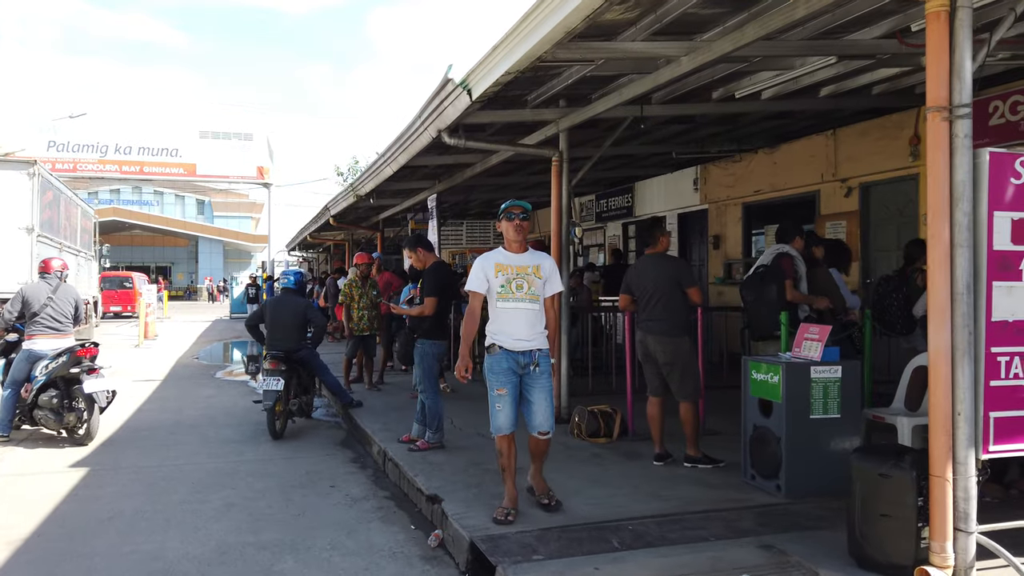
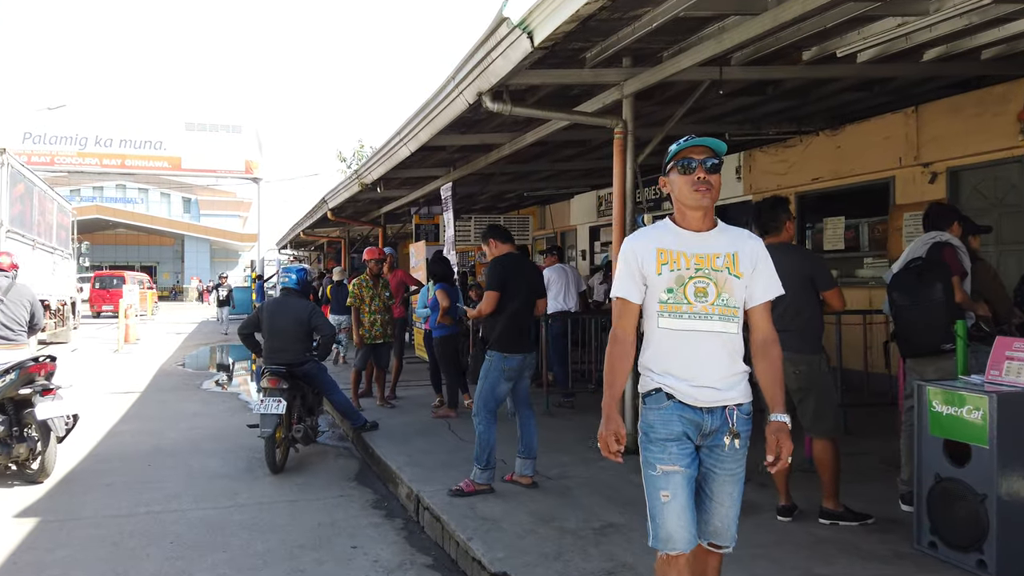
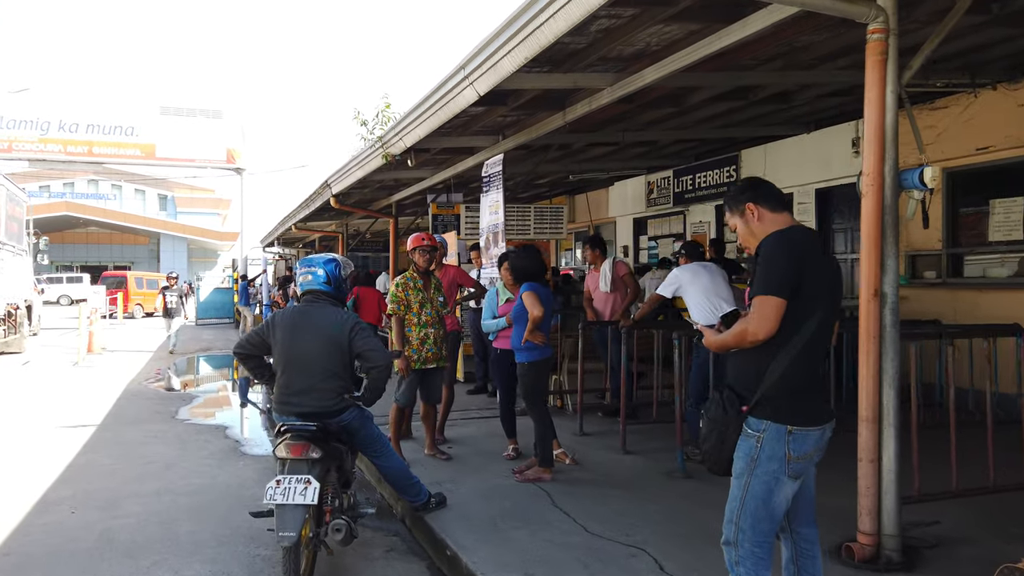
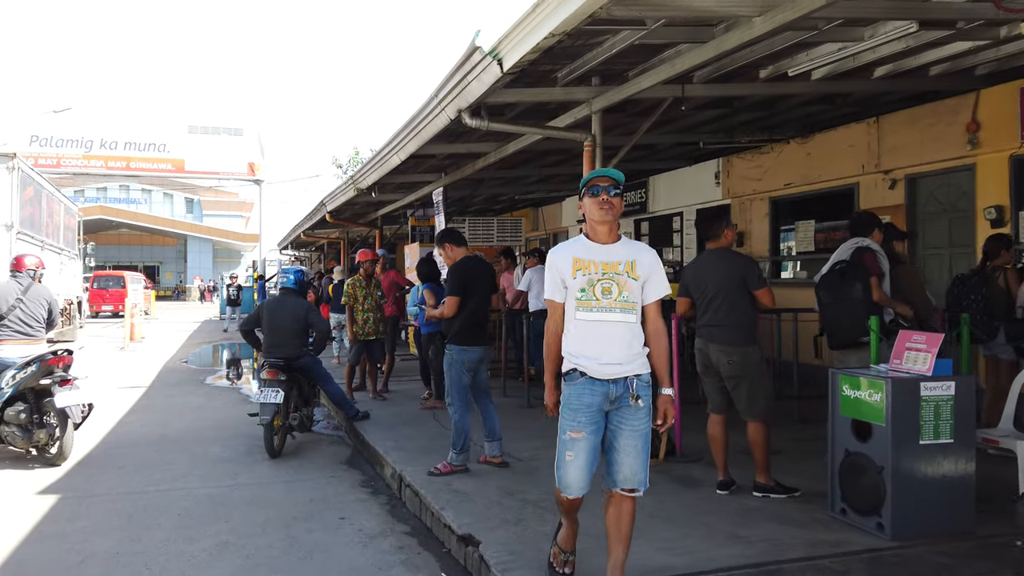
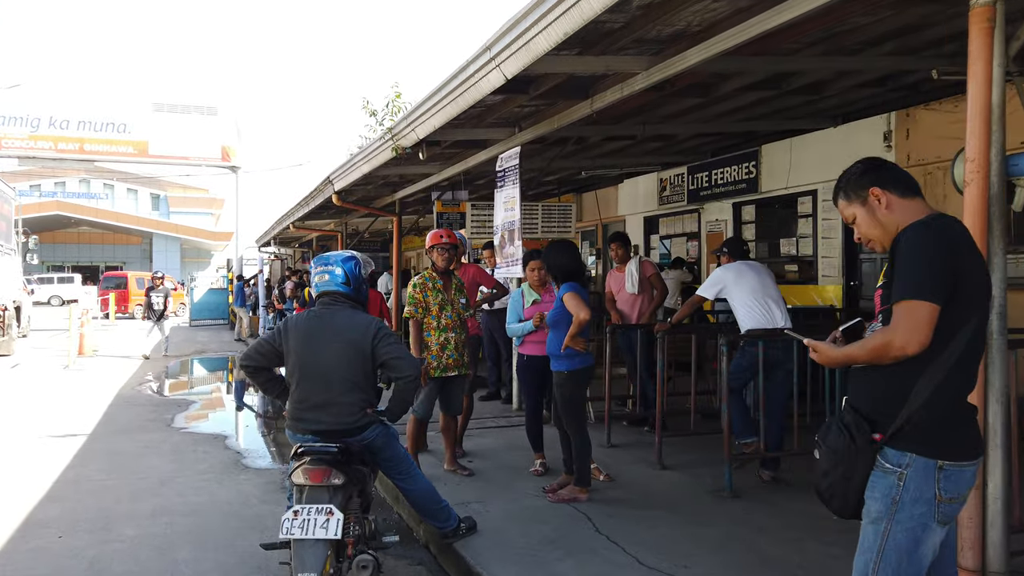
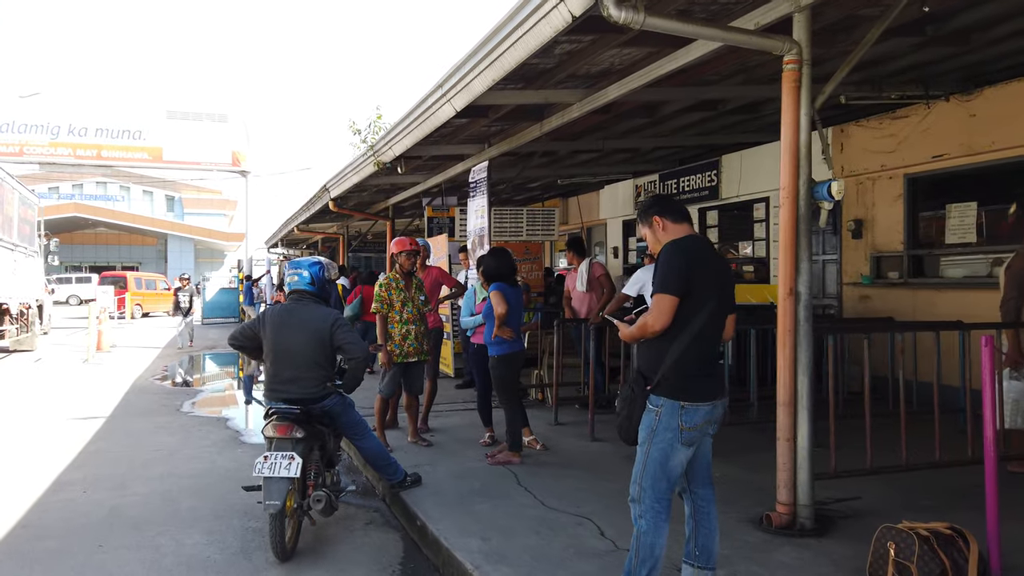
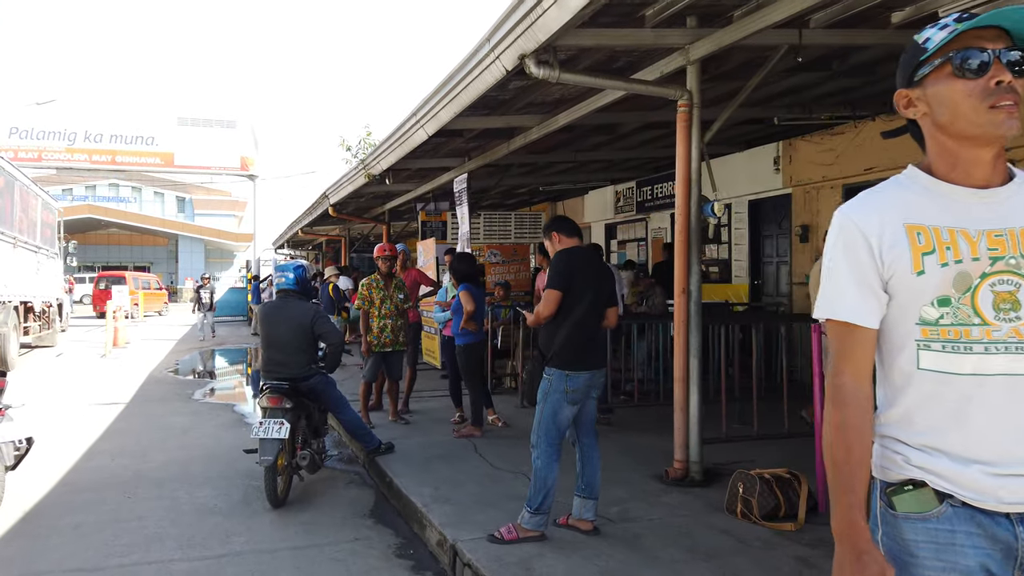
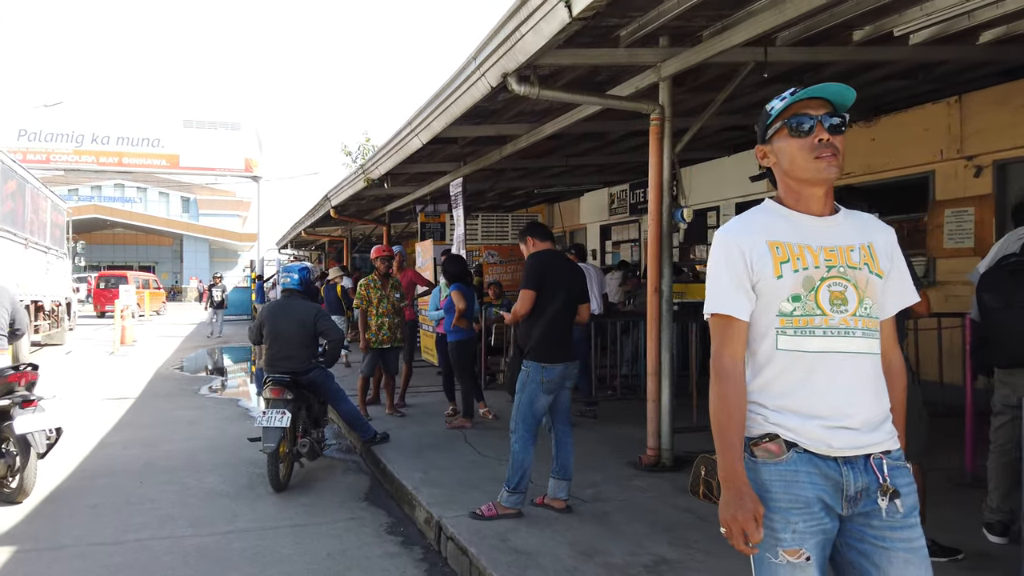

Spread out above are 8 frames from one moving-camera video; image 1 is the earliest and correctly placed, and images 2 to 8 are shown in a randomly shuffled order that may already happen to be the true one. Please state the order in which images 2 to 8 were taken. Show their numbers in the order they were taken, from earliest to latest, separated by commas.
4, 2, 8, 7, 6, 3, 5
